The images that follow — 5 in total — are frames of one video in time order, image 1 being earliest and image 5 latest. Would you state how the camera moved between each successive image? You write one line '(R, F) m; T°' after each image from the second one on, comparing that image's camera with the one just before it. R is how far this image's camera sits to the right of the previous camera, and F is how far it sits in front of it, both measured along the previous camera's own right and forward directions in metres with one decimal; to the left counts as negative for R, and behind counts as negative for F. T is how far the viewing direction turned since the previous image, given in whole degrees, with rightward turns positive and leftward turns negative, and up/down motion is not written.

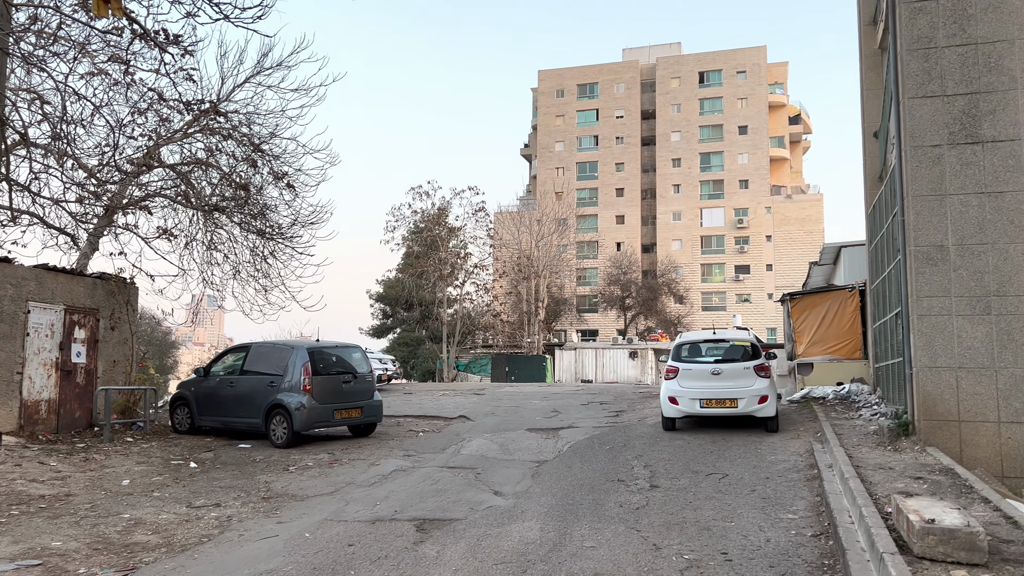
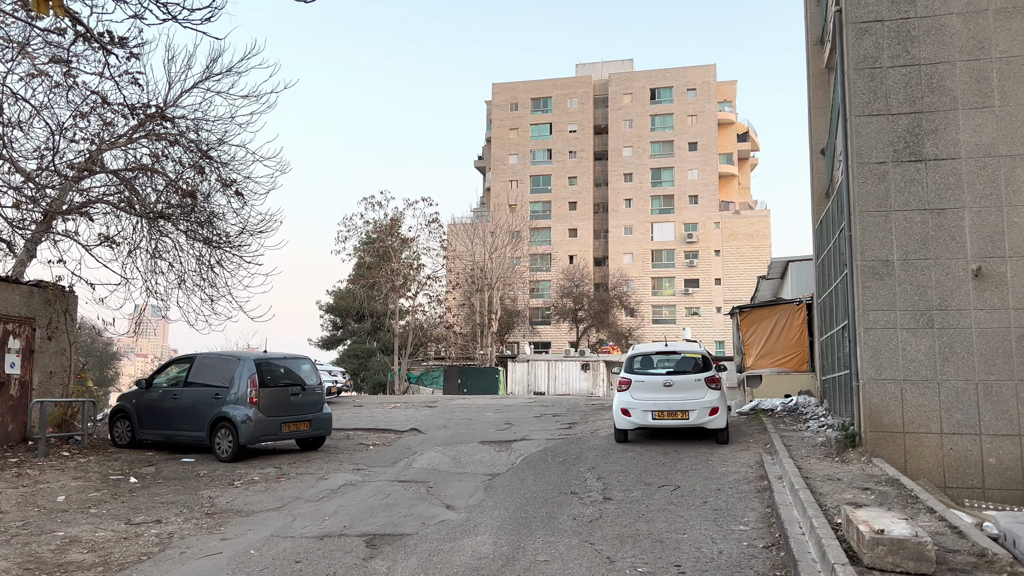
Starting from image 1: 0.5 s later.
(0.0, +0.1) m; +3°
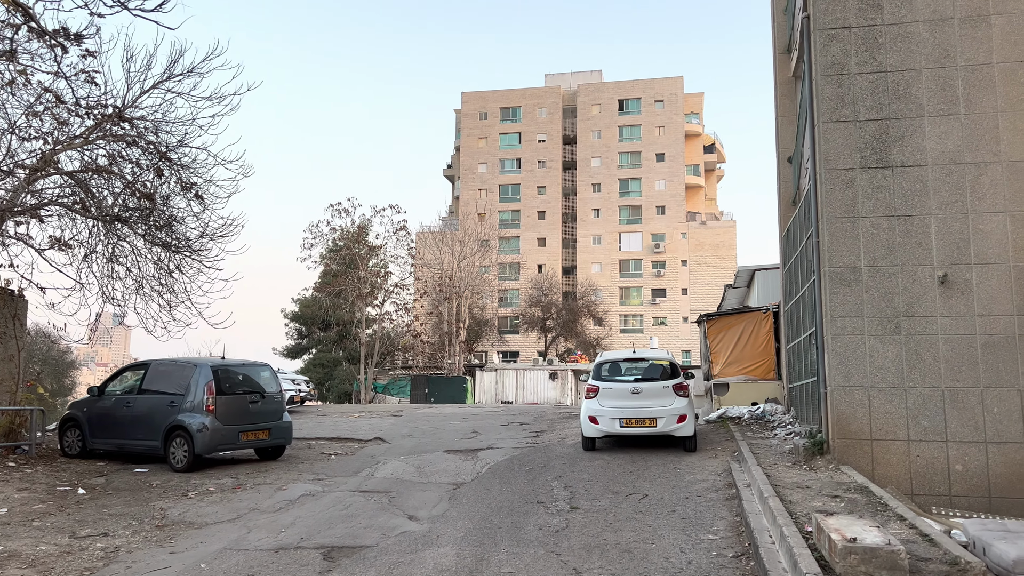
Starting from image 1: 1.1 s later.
(0.0, +0.2) m; +2°
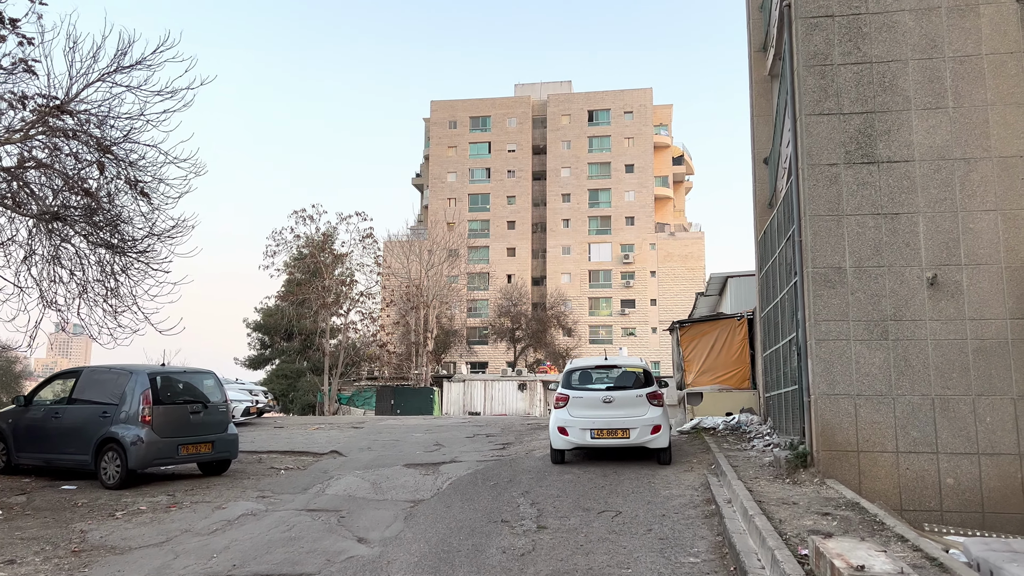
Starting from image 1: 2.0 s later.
(+0.1, +0.7) m; +2°
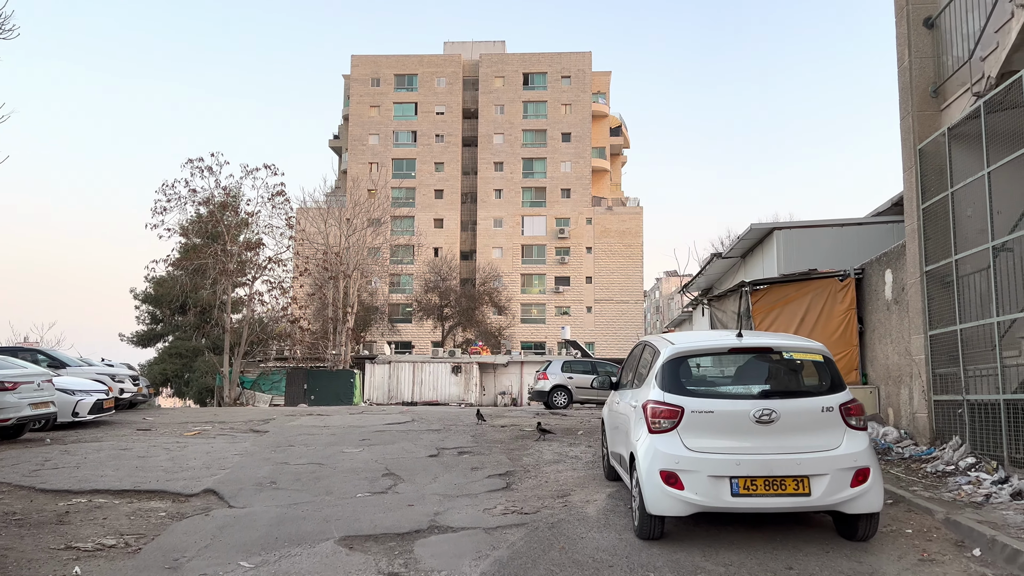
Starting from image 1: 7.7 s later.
(-0.9, +5.4) m; +6°
